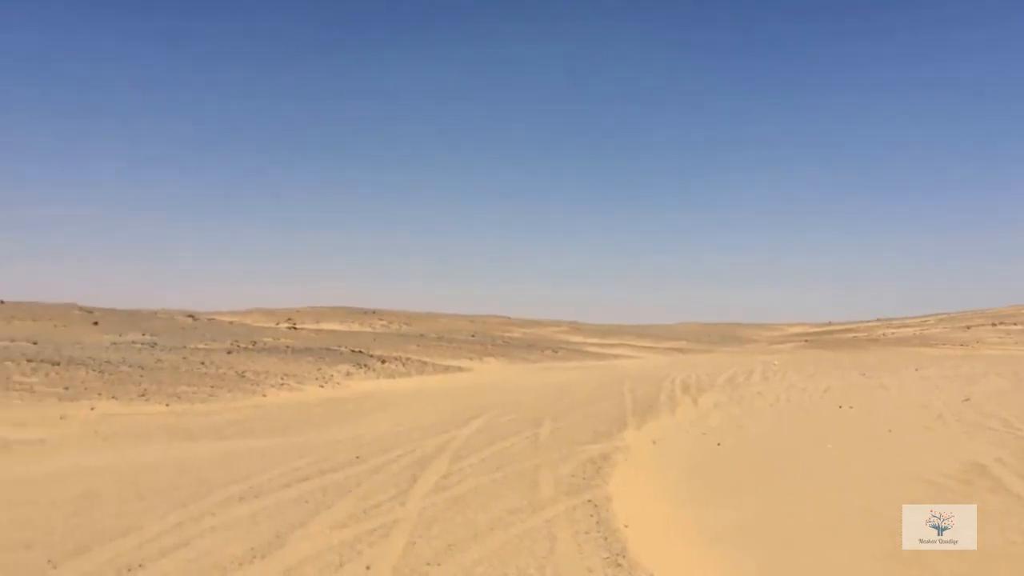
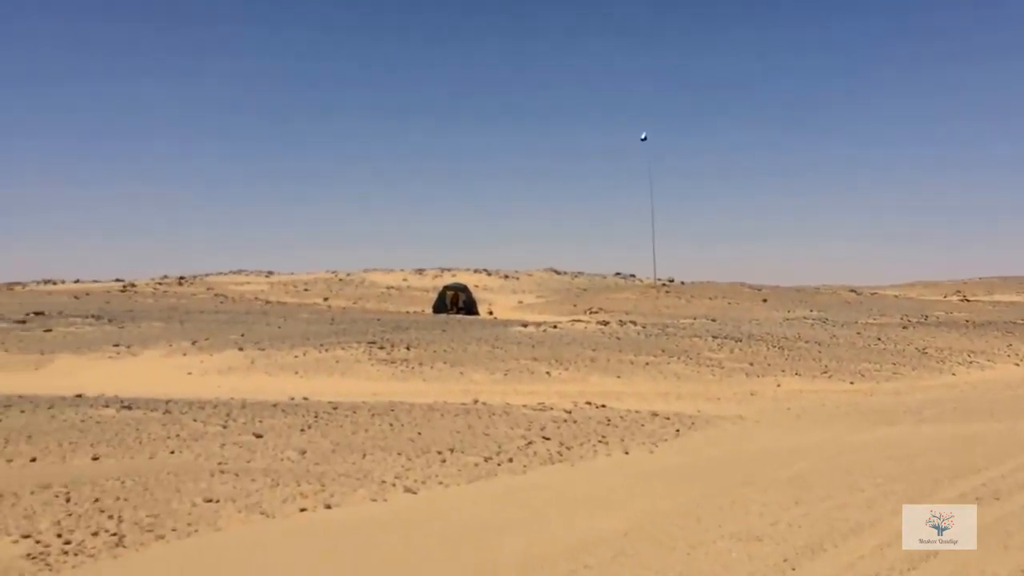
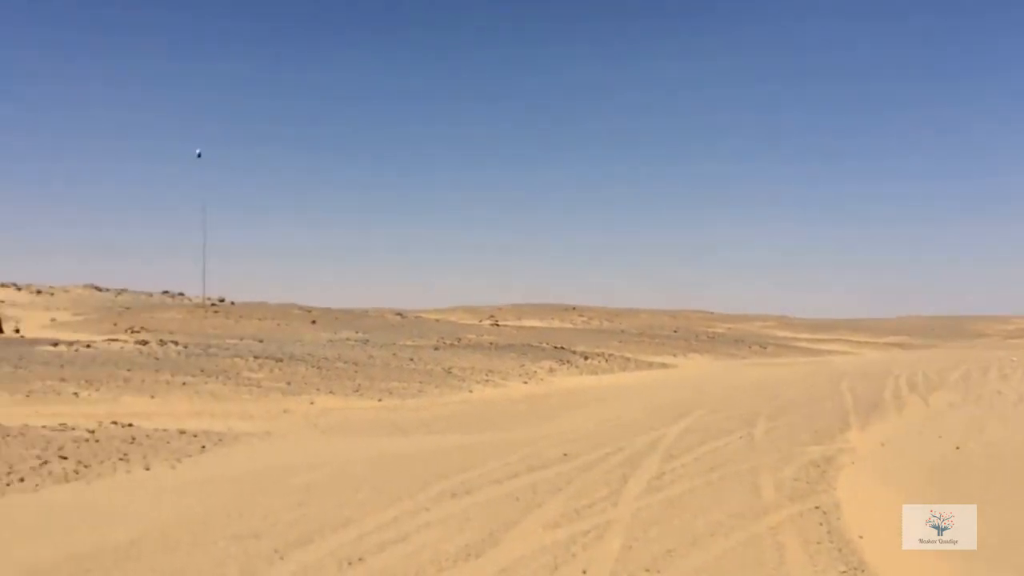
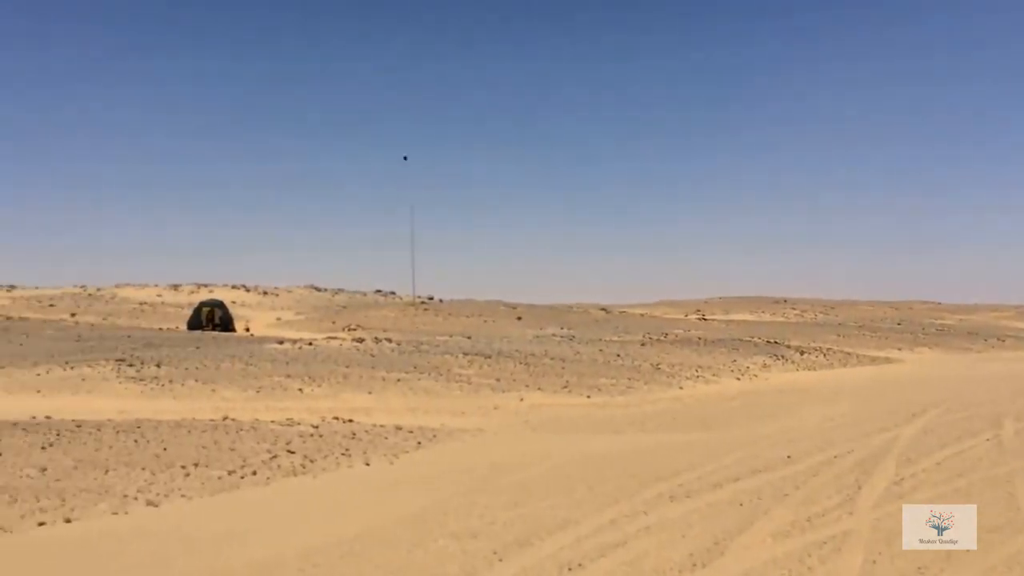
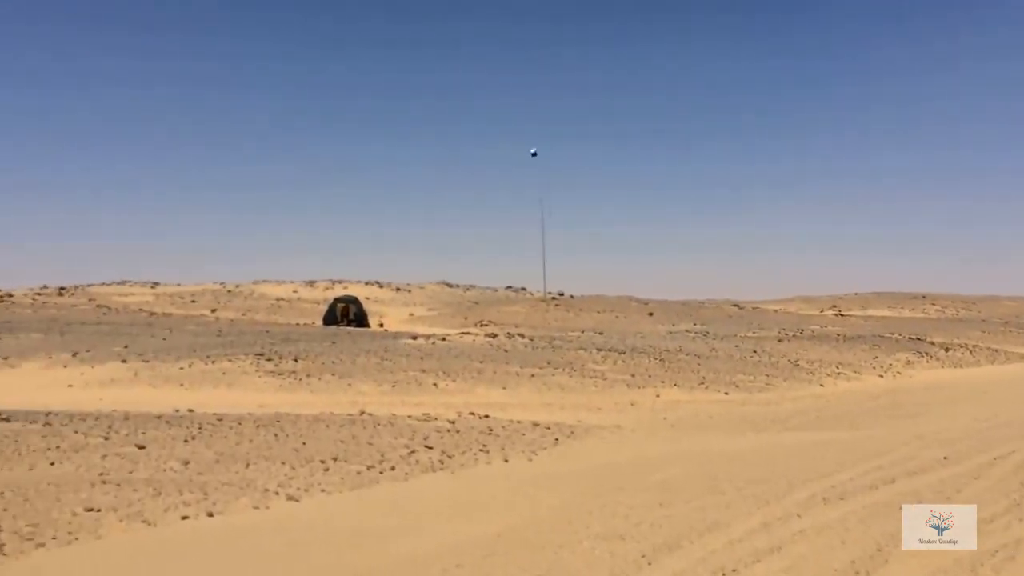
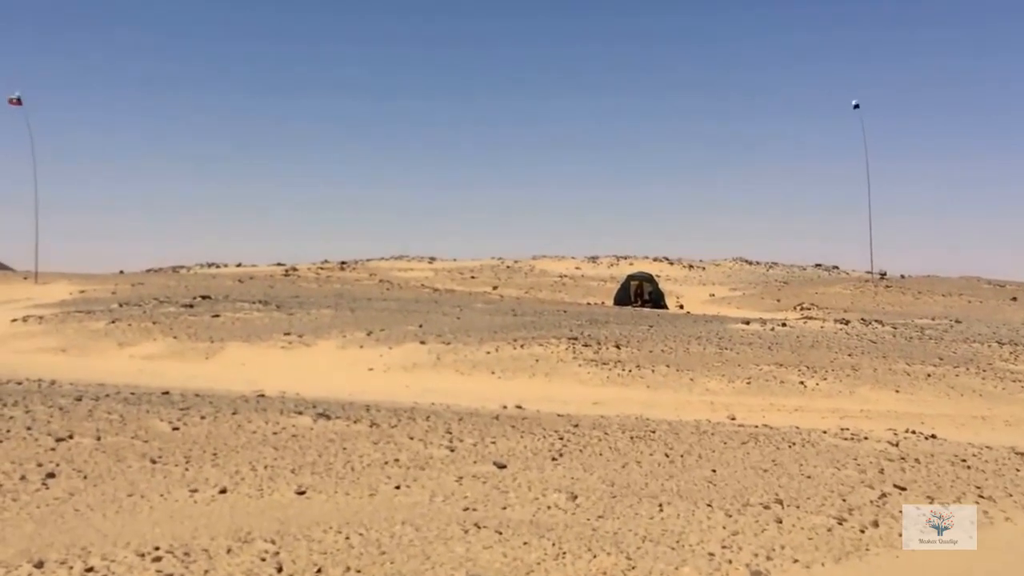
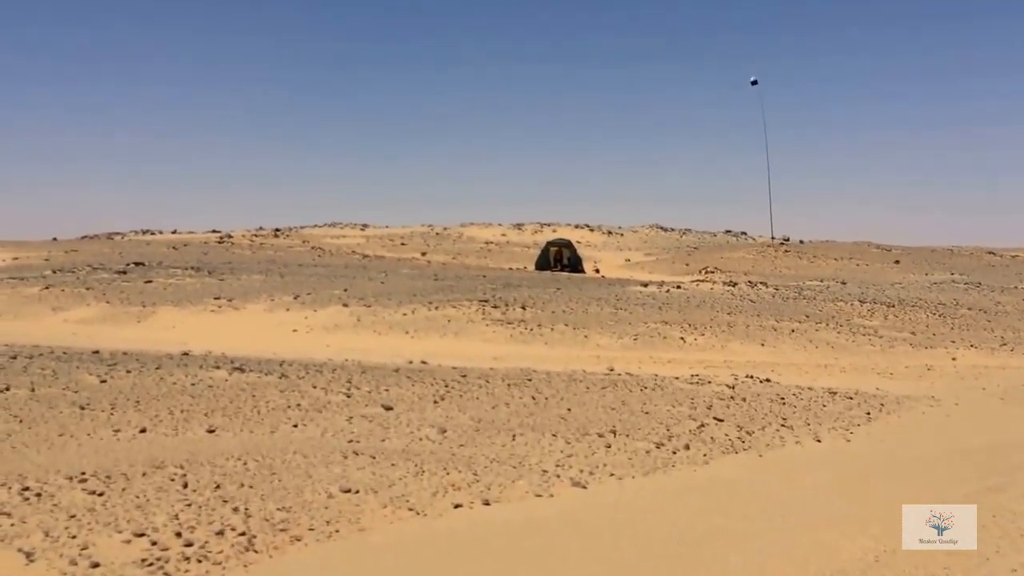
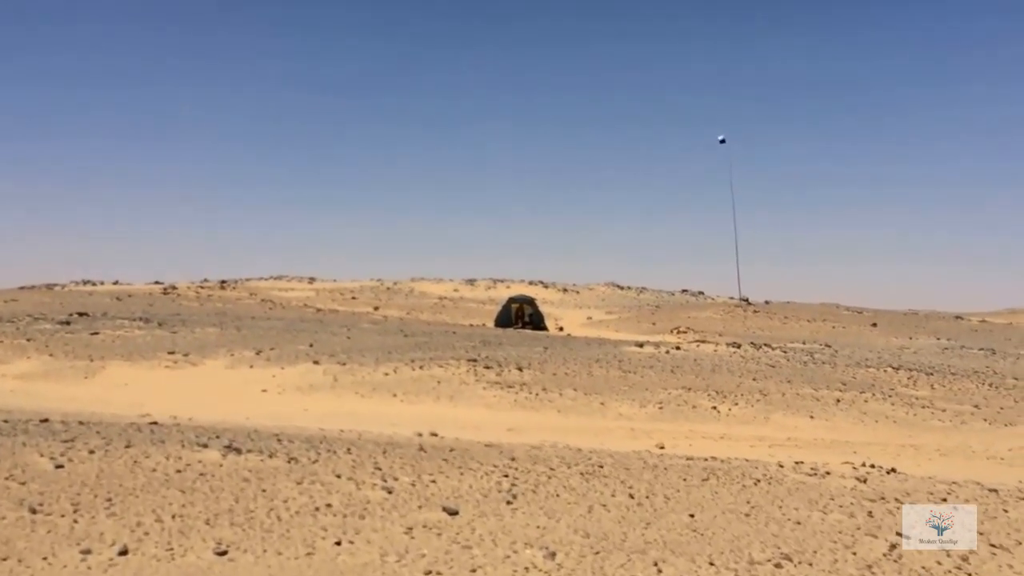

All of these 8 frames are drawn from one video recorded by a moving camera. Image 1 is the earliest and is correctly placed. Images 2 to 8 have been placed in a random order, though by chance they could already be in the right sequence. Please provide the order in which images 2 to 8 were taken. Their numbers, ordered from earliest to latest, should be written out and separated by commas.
3, 4, 5, 2, 7, 6, 8
